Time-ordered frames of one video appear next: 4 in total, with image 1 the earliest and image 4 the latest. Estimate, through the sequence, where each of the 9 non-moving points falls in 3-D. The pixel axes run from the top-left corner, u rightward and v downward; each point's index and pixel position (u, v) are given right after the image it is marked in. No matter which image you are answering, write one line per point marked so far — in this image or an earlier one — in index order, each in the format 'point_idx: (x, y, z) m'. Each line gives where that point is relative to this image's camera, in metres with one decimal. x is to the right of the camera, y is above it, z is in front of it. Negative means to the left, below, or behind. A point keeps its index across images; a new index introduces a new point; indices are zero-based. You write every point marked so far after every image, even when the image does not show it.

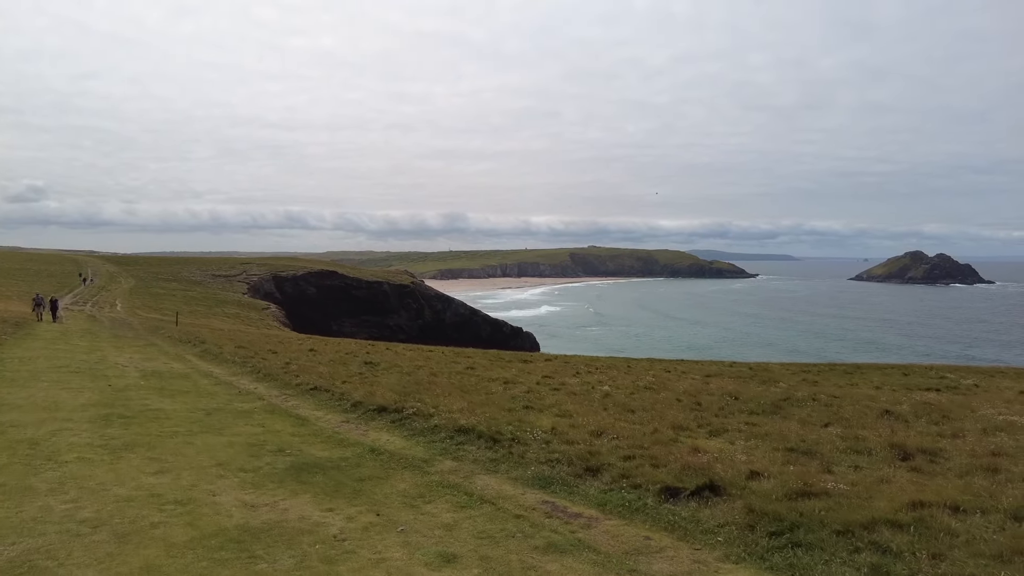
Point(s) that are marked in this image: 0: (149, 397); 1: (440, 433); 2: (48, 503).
0: (-12.7, -3.8, +19.6) m
1: (-1.8, -3.7, +14.5) m
2: (-7.2, -3.3, +8.7) m
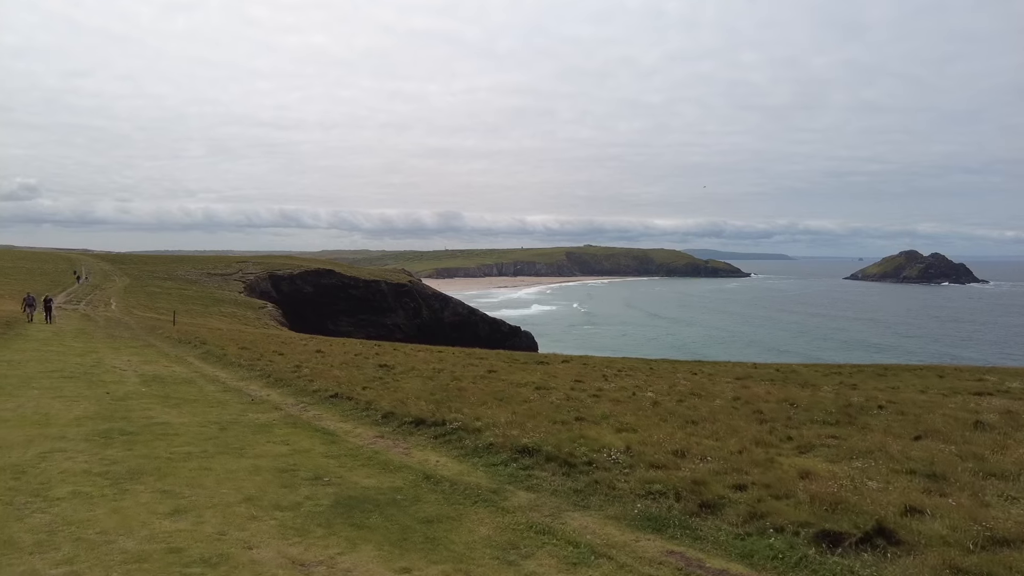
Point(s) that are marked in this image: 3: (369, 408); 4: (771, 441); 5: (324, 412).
0: (-11.2, -3.7, +17.4) m
1: (-0.3, -3.6, +12.4) m
2: (-5.6, -3.2, +6.5) m
3: (-4.7, -3.9, +18.4) m
4: (+6.9, -4.1, +15.1) m
5: (-6.1, -4.0, +18.1) m
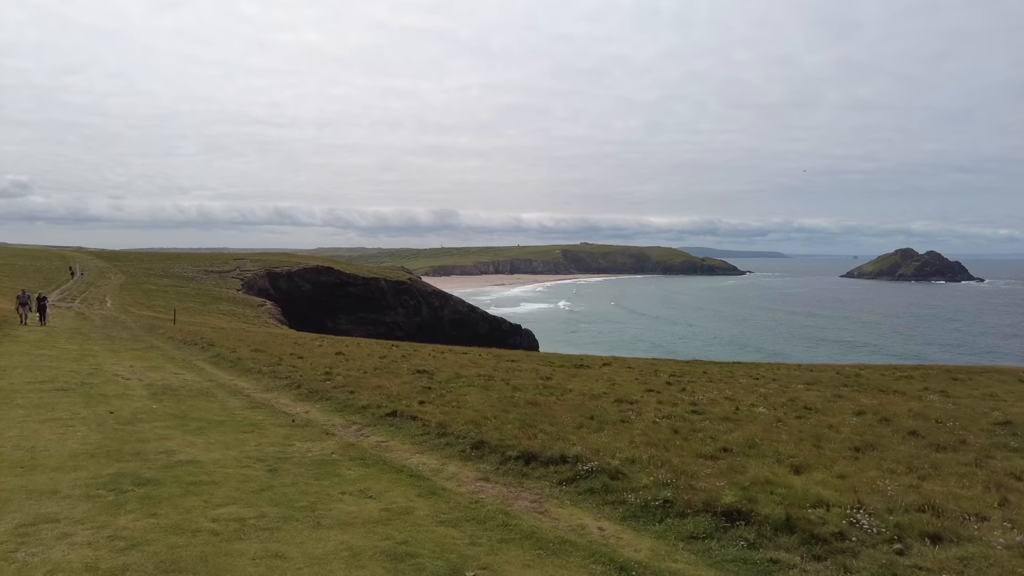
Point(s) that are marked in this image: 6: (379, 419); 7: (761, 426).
0: (-8.2, -3.5, +13.5) m
1: (+2.7, -3.5, +8.5) m
2: (-2.5, -3.1, +2.6) m
3: (-1.8, -3.7, +14.5) m
4: (+9.9, -3.9, +11.3) m
5: (-3.1, -3.8, +14.2) m
6: (-3.9, -3.8, +16.4) m
7: (+7.6, -4.1, +17.2) m
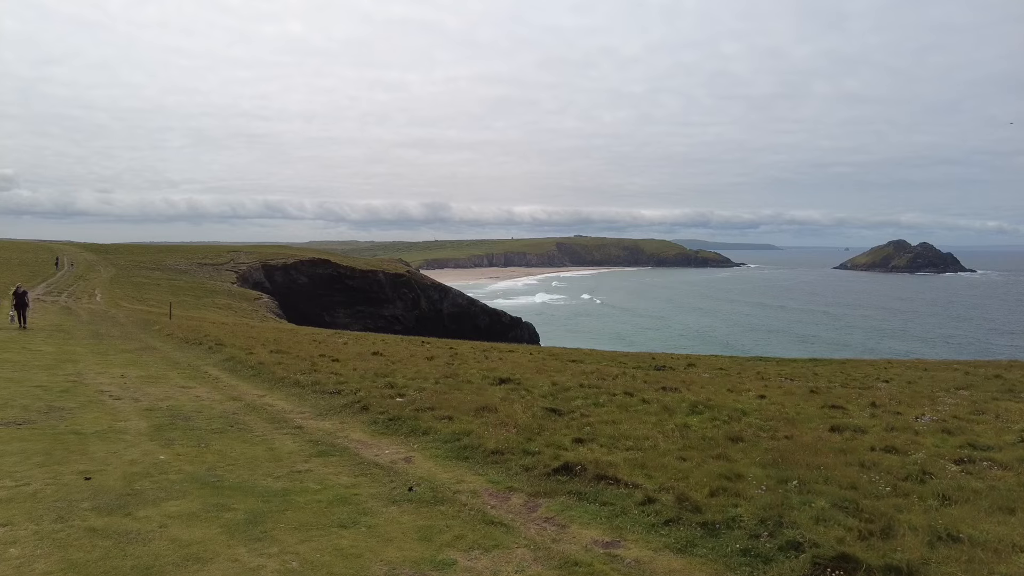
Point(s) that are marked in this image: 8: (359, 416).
0: (-3.6, -3.1, +6.6) m
1: (+7.4, -3.0, +1.8) m
2: (+2.2, -2.7, -4.1) m
3: (+2.8, -3.2, +7.8) m
4: (+14.5, -3.4, +4.7) m
5: (+1.5, -3.3, +7.4) m
6: (+0.6, -3.3, +9.7) m
7: (+12.1, -3.5, +10.5) m
8: (-4.1, -3.4, +15.0) m
